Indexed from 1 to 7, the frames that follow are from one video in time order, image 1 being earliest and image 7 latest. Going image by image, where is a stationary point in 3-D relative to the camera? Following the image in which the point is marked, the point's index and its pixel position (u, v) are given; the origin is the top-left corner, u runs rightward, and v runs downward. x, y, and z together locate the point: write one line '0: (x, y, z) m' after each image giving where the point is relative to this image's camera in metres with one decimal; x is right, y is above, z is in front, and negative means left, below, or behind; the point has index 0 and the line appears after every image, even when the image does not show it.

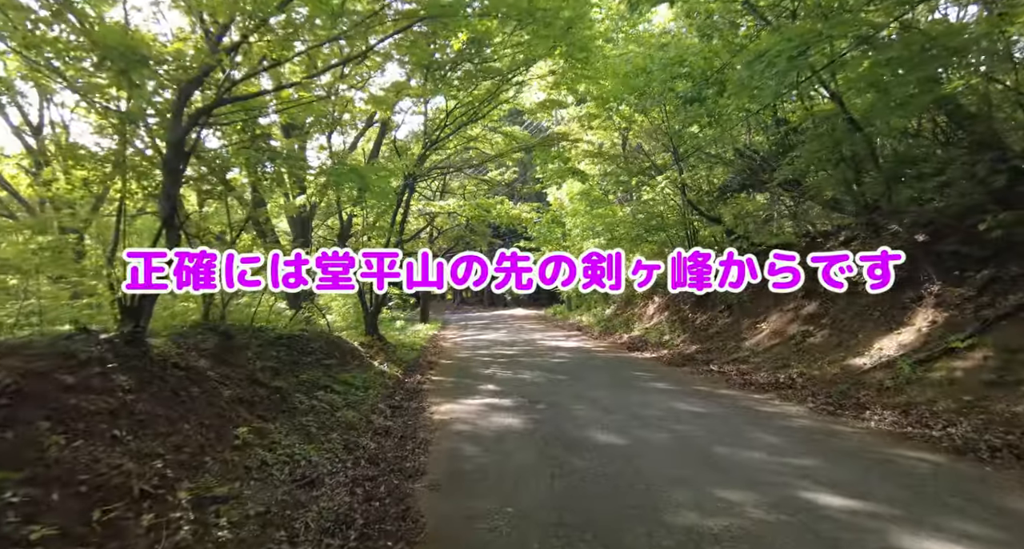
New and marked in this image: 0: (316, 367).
0: (-2.8, -1.3, +8.8) m
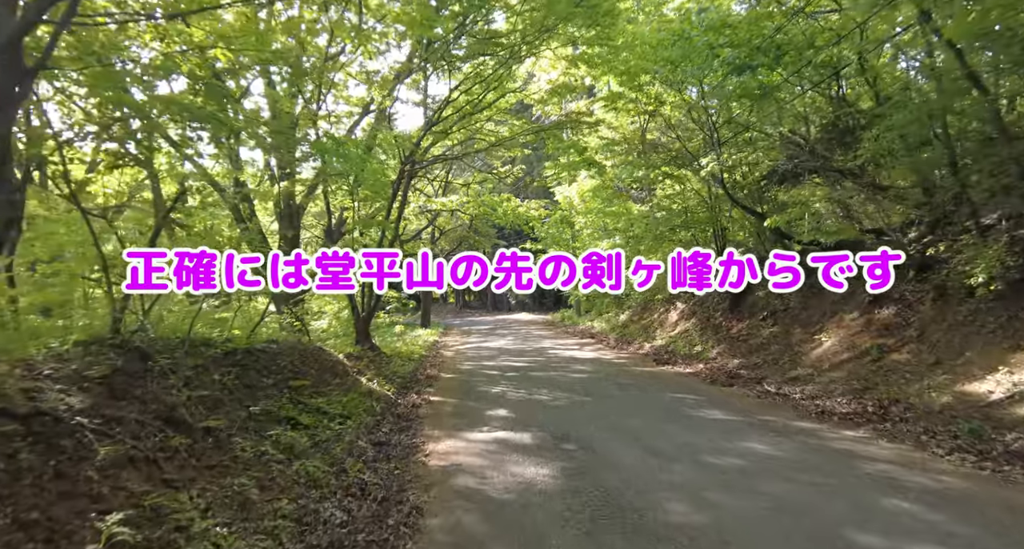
0: (-2.6, -1.3, +6.9) m
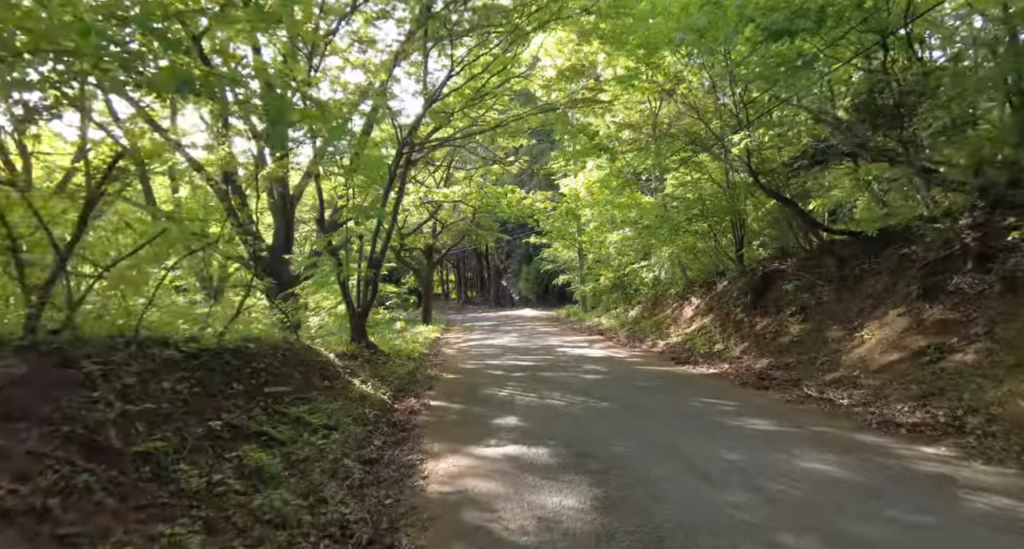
0: (-2.4, -1.2, +5.9) m
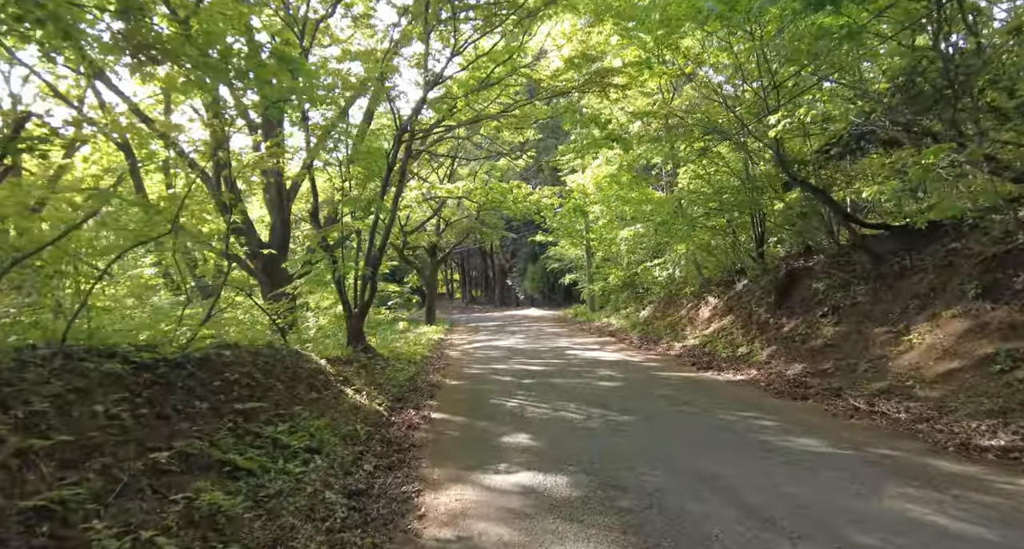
0: (-2.3, -1.2, +5.0) m
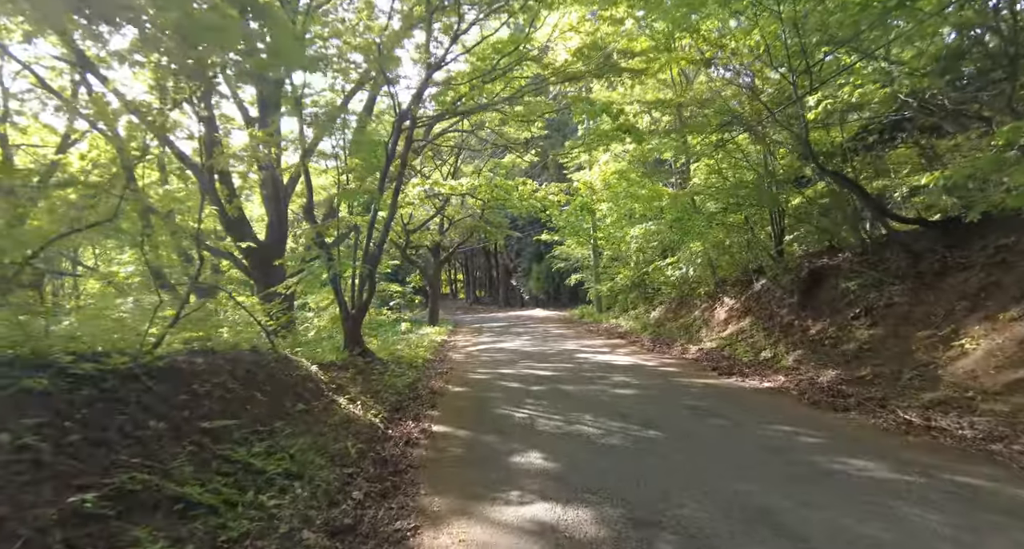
0: (-2.2, -1.2, +4.2) m
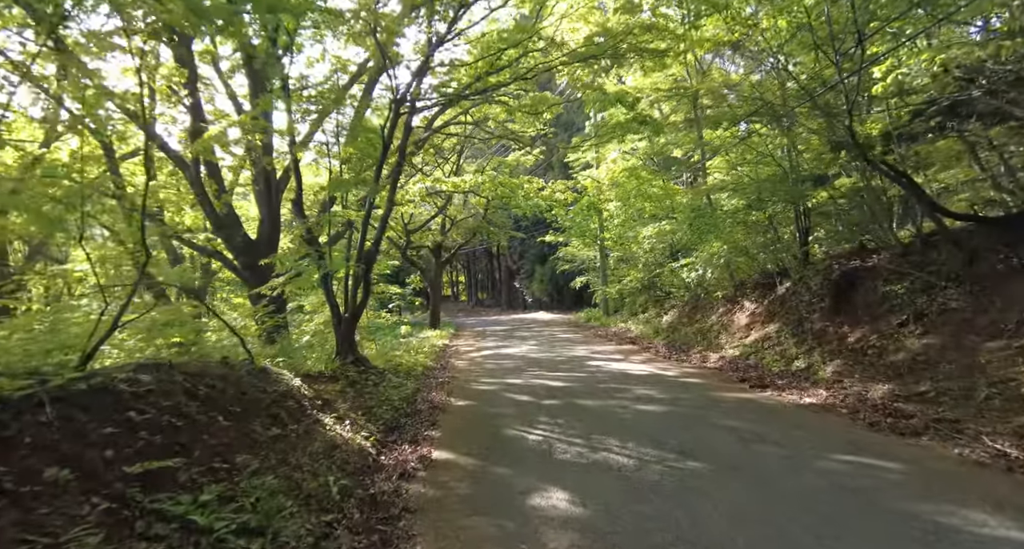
0: (-2.1, -1.1, +3.2) m
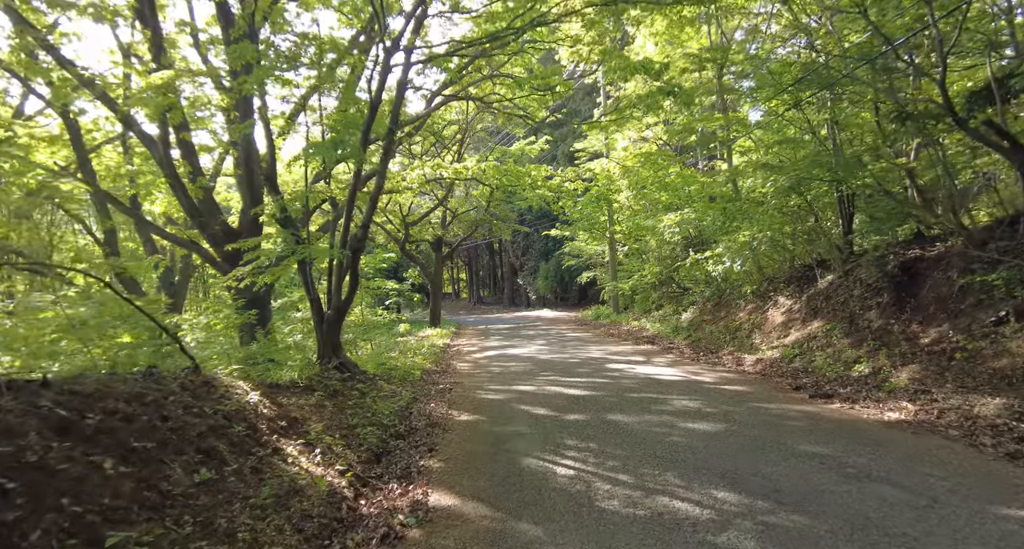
0: (-1.9, -1.0, +1.5) m
